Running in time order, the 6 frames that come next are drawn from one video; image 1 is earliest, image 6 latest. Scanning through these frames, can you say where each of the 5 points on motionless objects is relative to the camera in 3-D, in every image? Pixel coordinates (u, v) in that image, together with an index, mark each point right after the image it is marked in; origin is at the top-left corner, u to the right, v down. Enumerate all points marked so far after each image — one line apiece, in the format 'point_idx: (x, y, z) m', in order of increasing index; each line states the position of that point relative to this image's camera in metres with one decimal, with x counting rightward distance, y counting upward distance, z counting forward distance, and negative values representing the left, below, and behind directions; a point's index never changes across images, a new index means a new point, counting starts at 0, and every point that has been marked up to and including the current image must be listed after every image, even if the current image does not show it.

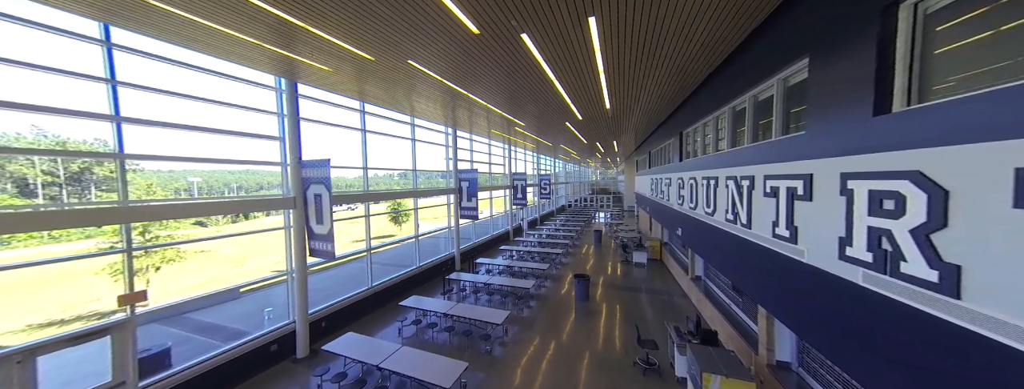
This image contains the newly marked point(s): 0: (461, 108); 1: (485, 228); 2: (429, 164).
0: (-1.4, +2.5, +7.3) m
1: (-1.7, -2.0, +13.3) m
2: (-3.9, +1.2, +9.8) m
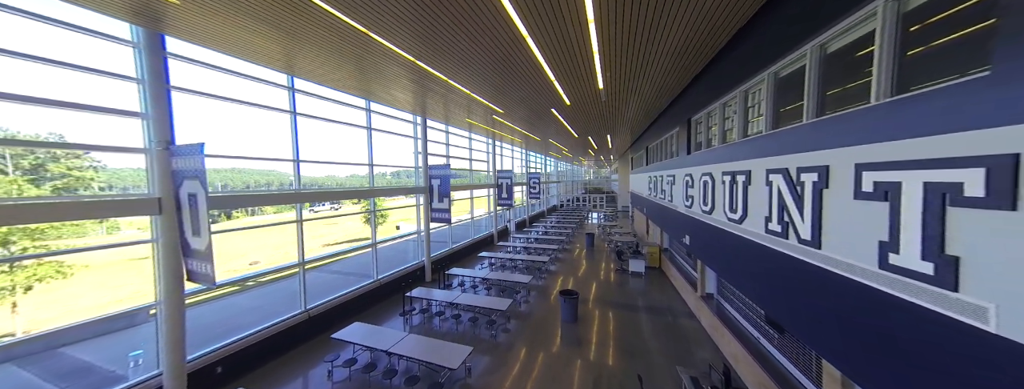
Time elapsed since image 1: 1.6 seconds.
0: (-1.9, +2.5, +6.3) m
1: (-2.4, -2.0, +12.3) m
2: (-4.5, +1.2, +8.8) m
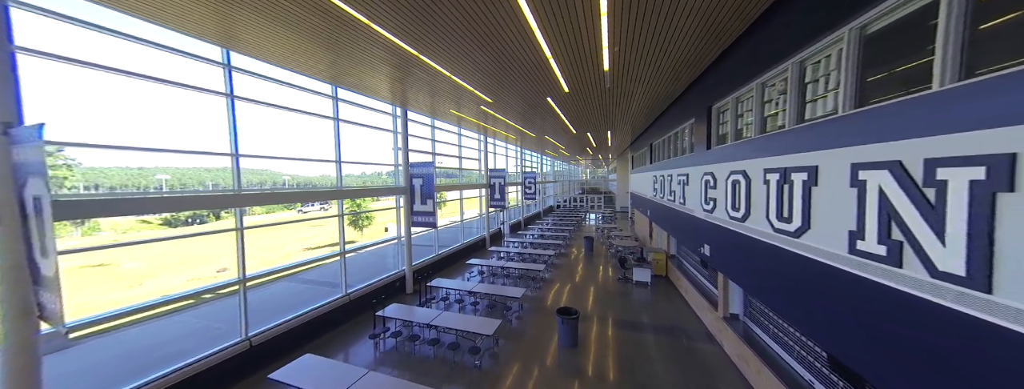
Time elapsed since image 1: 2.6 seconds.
0: (-2.1, +2.5, +5.6) m
1: (-2.7, -2.0, +11.6) m
2: (-4.7, +1.2, +8.1) m
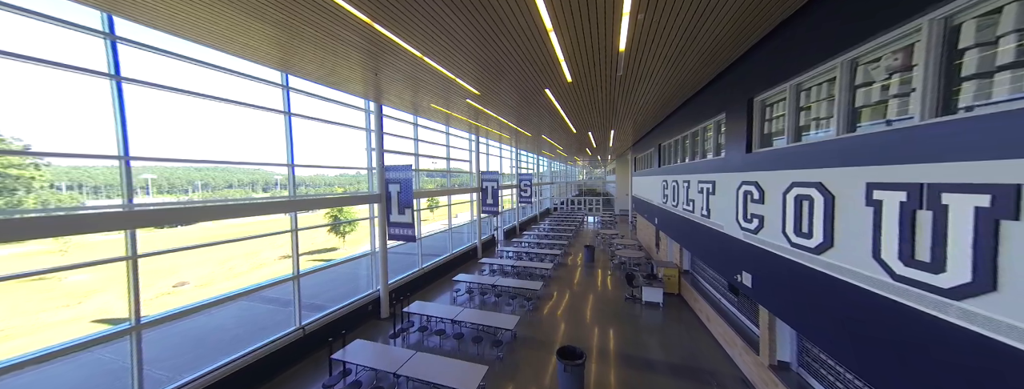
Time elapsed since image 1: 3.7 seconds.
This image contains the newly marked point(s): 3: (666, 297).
0: (-2.3, +2.3, +4.8) m
1: (-2.9, -2.1, +10.8) m
2: (-4.9, +1.0, +7.2) m
3: (+4.3, -2.8, +7.1) m
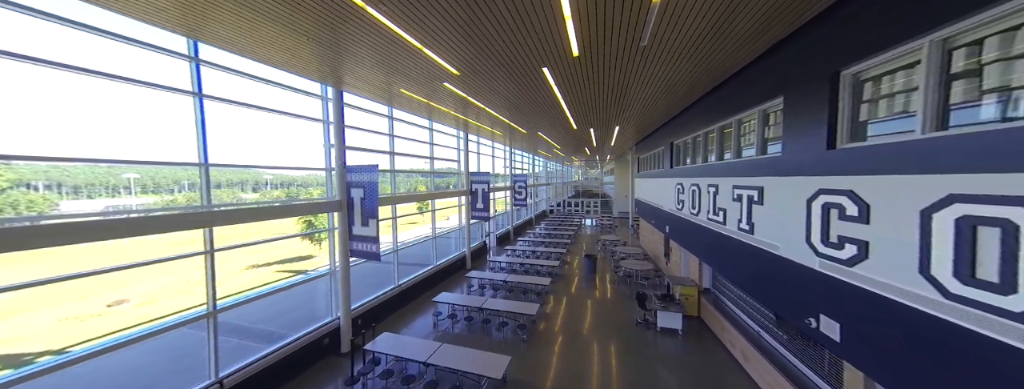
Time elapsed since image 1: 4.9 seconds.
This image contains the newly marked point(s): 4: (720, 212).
0: (-2.4, +2.2, +3.9) m
1: (-3.2, -2.3, +9.8) m
2: (-5.1, +0.9, +6.3) m
3: (+4.1, -3.0, +6.3) m
4: (+3.8, -0.3, +4.6) m
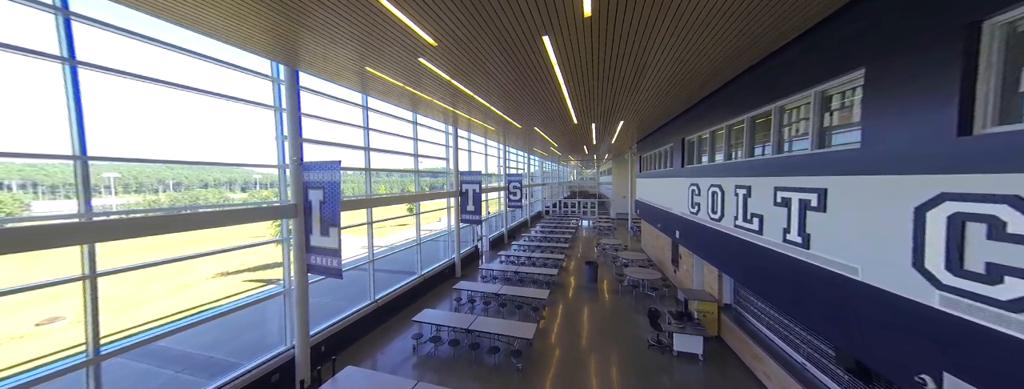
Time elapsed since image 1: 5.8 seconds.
0: (-2.5, +2.2, +3.2) m
1: (-3.4, -2.3, +9.1) m
2: (-5.2, +0.9, +5.5) m
3: (+3.9, -3.0, +5.7) m
4: (+3.7, -0.4, +4.0) m
